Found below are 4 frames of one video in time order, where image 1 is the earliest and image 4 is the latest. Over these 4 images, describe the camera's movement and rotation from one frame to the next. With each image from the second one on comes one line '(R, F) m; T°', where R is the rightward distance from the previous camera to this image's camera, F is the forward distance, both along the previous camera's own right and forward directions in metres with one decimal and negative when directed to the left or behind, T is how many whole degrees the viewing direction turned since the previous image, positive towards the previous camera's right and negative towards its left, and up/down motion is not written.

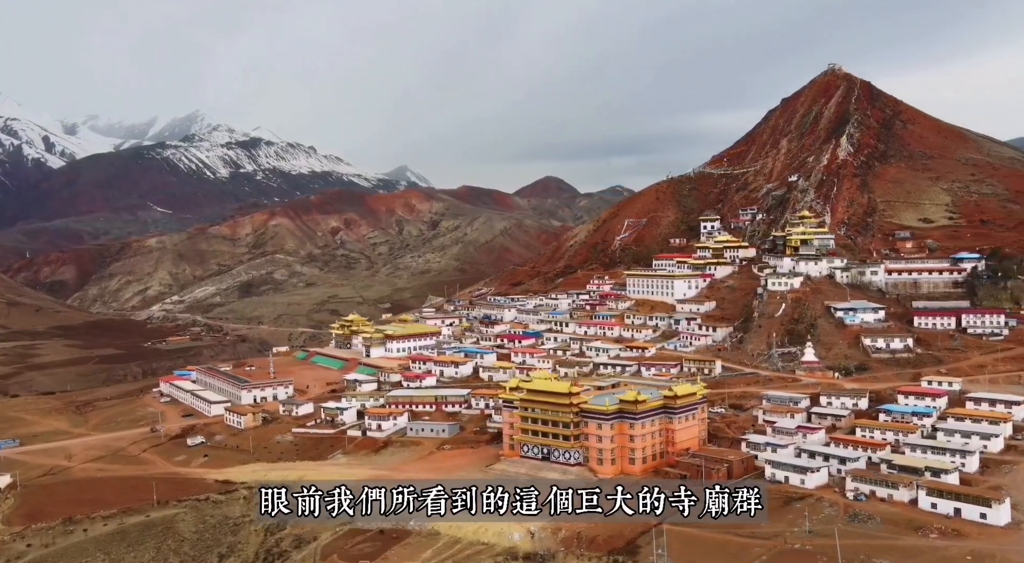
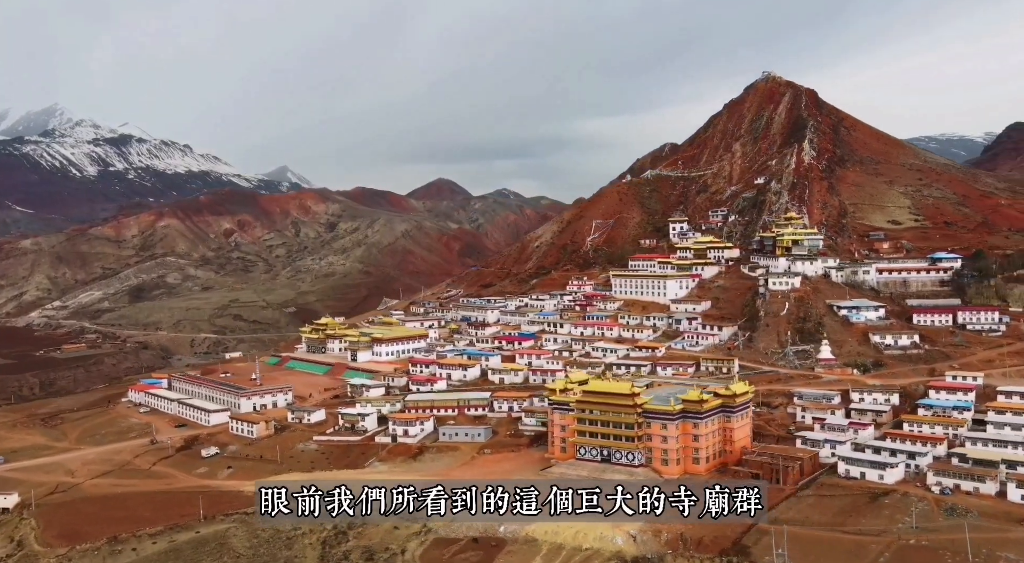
(-6.4, +1.8) m; +6°
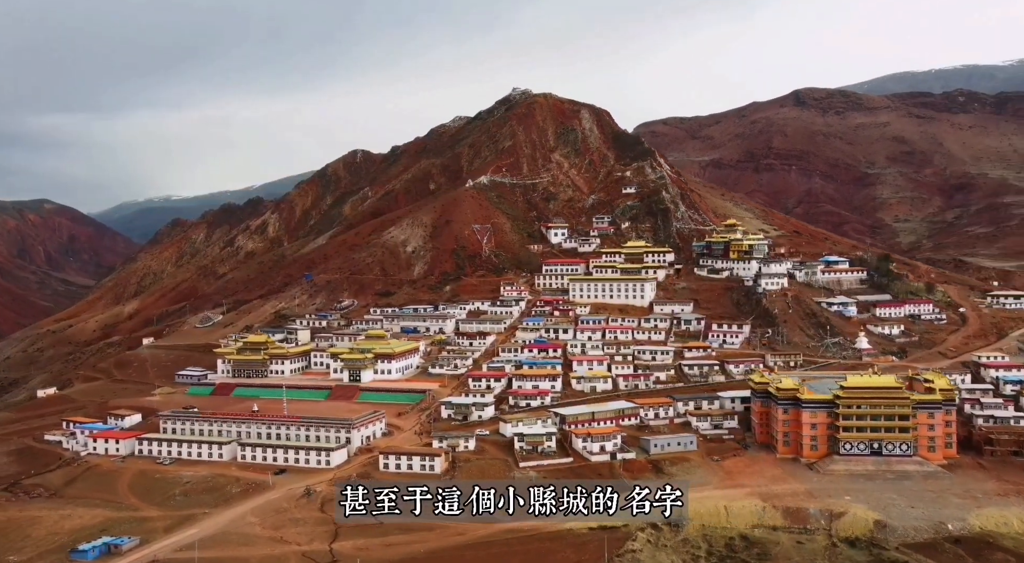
(-27.0, +9.1) m; +23°
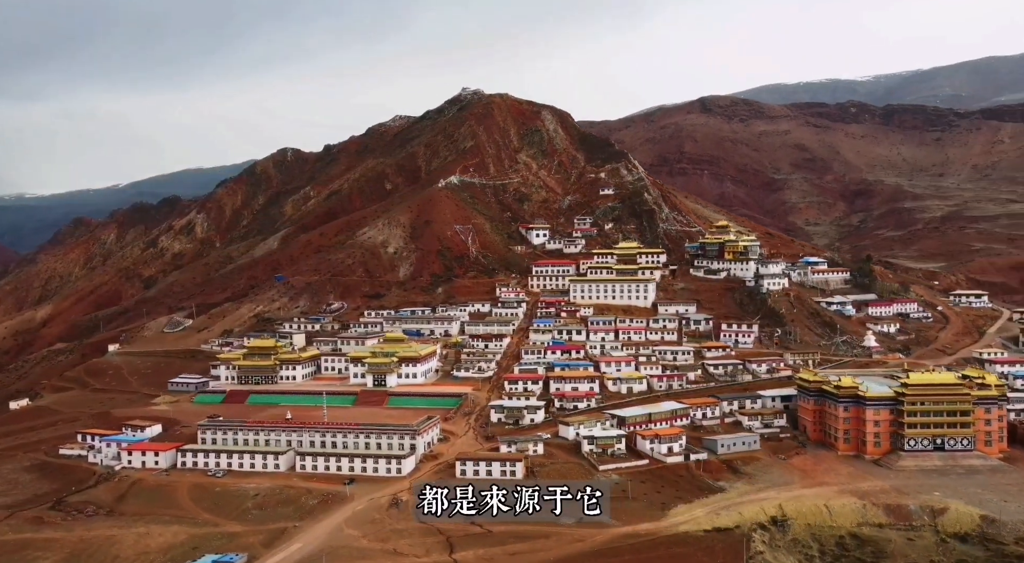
(-7.5, +0.5) m; +5°
